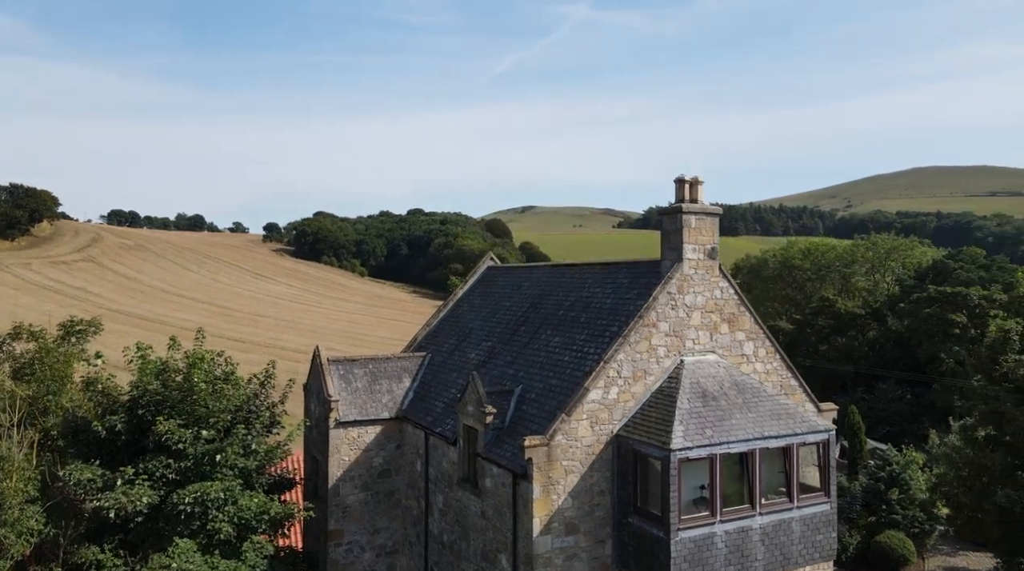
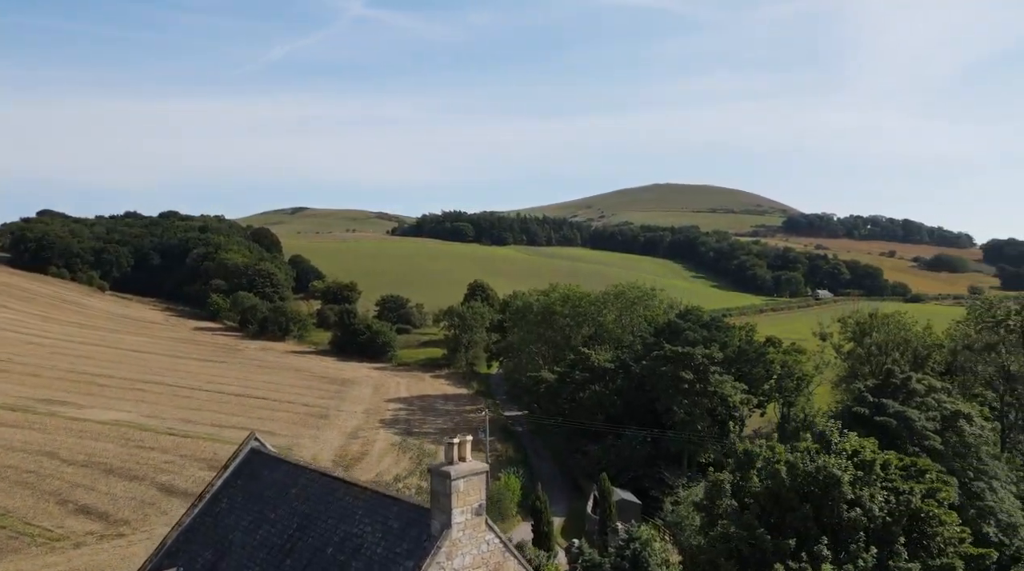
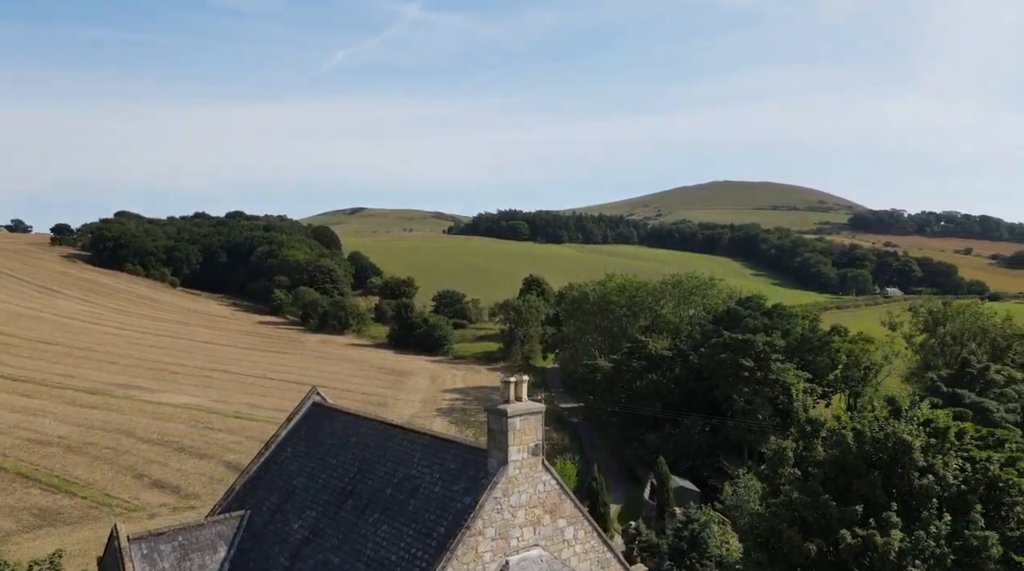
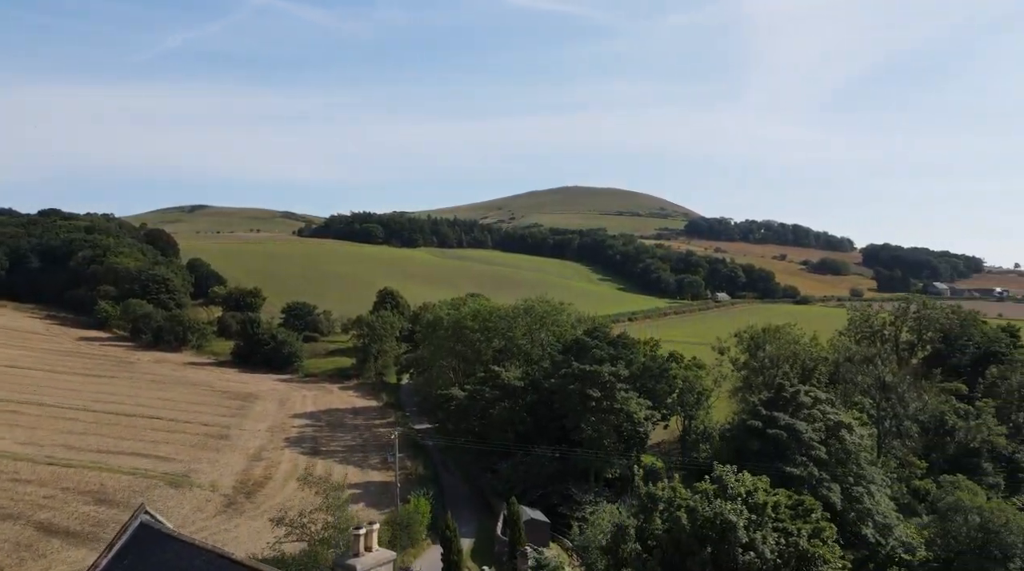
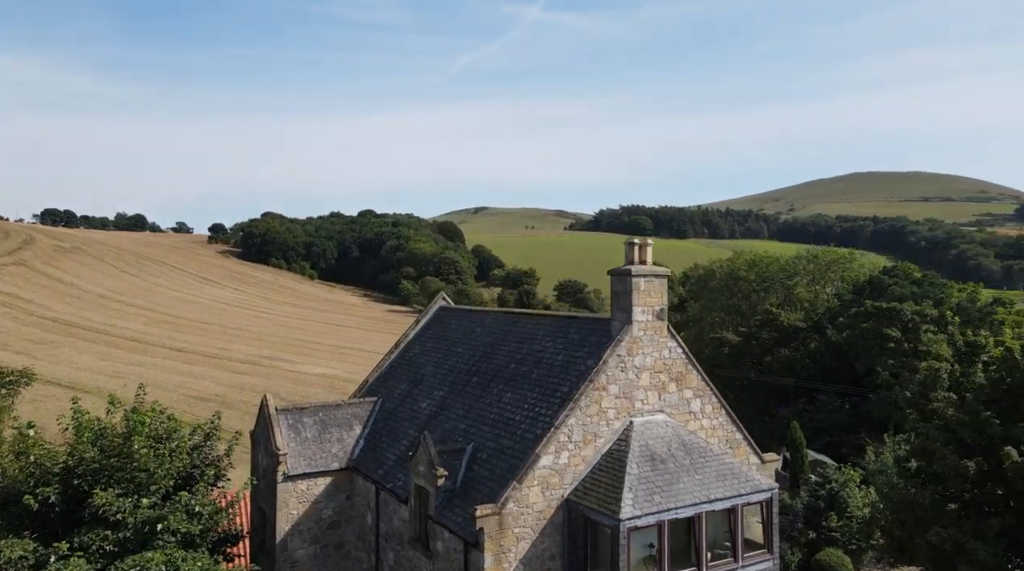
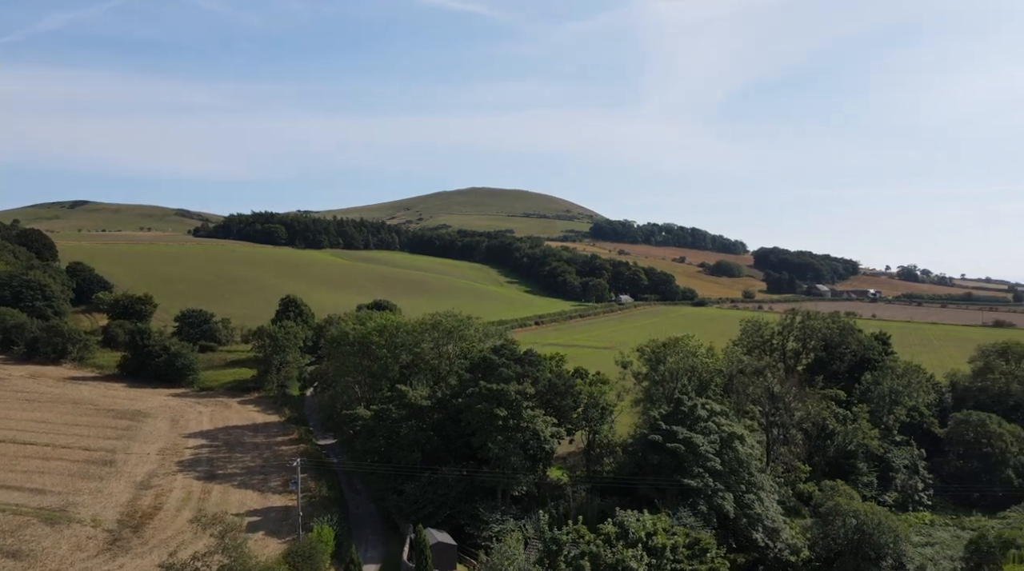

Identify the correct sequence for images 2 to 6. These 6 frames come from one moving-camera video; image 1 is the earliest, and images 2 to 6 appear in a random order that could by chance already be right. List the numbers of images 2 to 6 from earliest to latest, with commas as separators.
5, 3, 2, 4, 6
